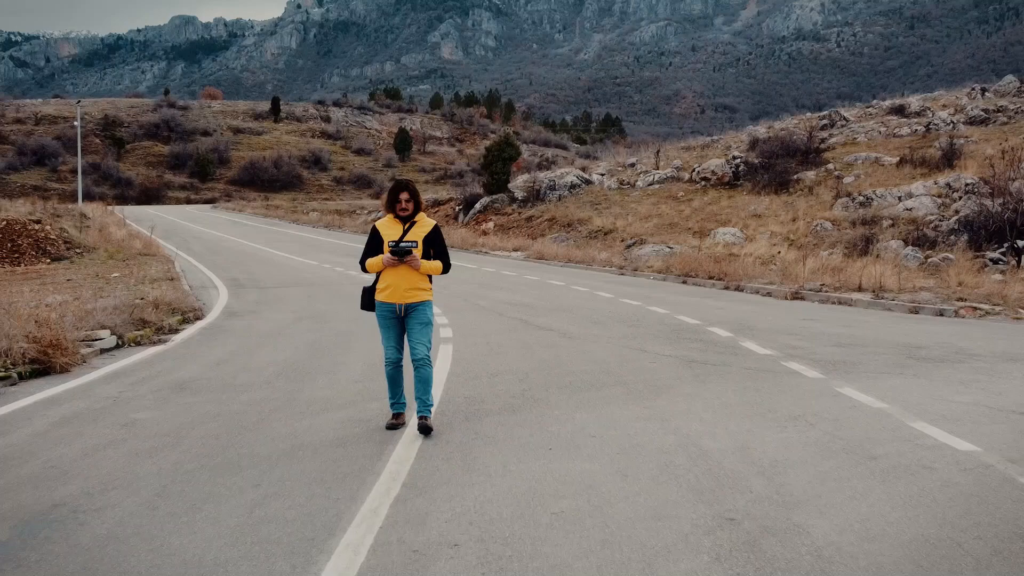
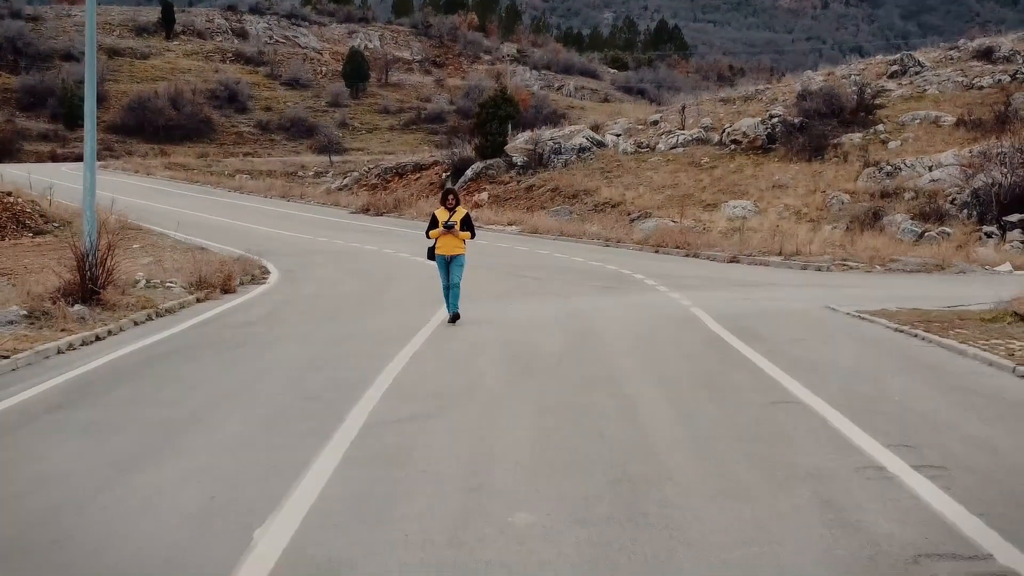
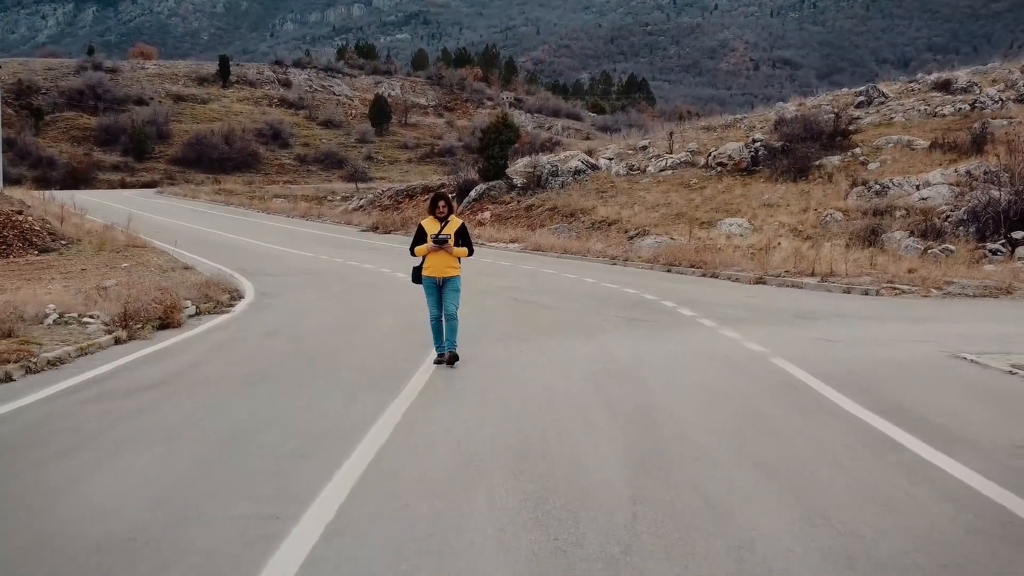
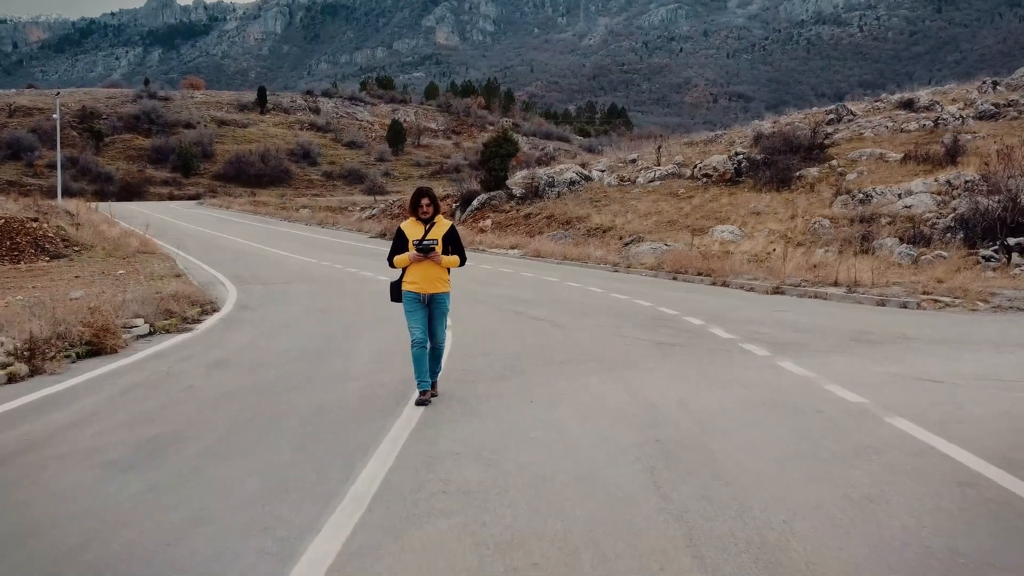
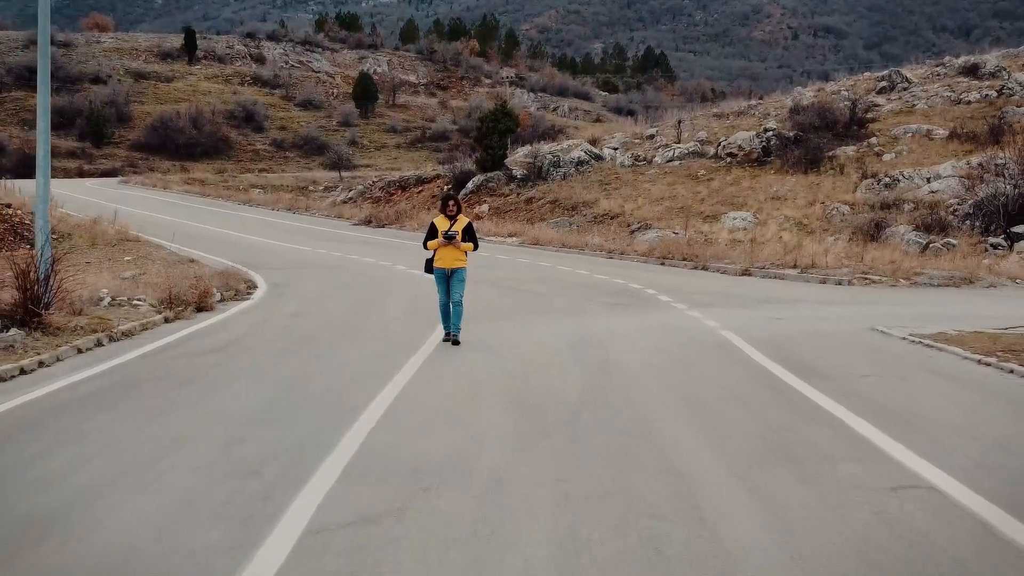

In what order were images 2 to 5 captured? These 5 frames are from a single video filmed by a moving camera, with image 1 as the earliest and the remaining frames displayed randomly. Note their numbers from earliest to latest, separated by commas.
4, 3, 5, 2
